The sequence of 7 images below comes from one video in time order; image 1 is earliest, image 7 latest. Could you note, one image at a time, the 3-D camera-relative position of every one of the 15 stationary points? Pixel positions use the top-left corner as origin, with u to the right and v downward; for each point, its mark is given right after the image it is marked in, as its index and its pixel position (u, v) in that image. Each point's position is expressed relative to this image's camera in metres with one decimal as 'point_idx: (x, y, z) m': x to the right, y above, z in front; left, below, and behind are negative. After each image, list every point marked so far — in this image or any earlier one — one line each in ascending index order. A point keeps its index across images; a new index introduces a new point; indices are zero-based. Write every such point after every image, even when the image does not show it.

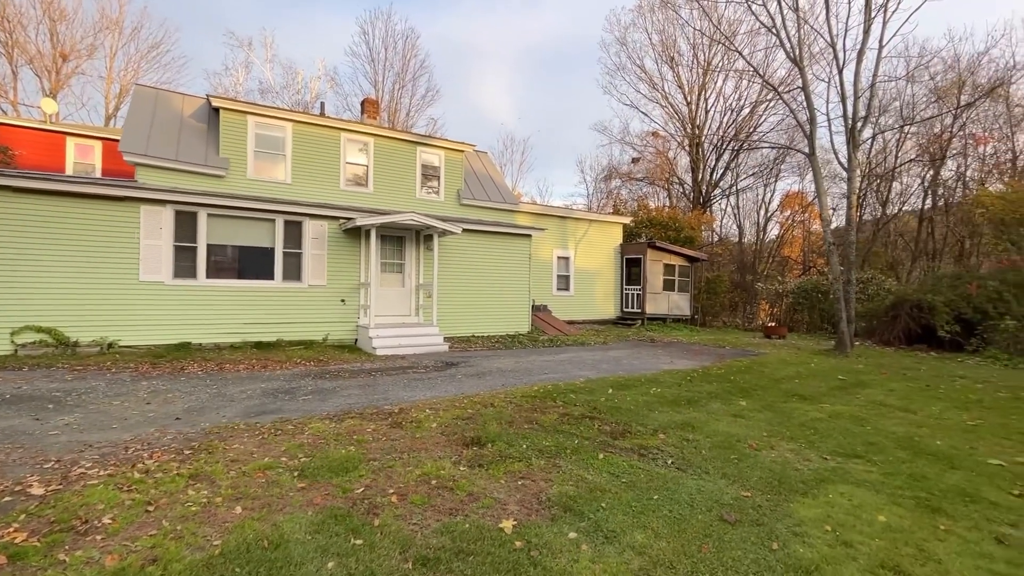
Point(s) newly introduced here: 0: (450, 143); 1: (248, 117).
0: (-2.0, +4.7, +15.5) m
1: (-7.0, +4.5, +12.7) m
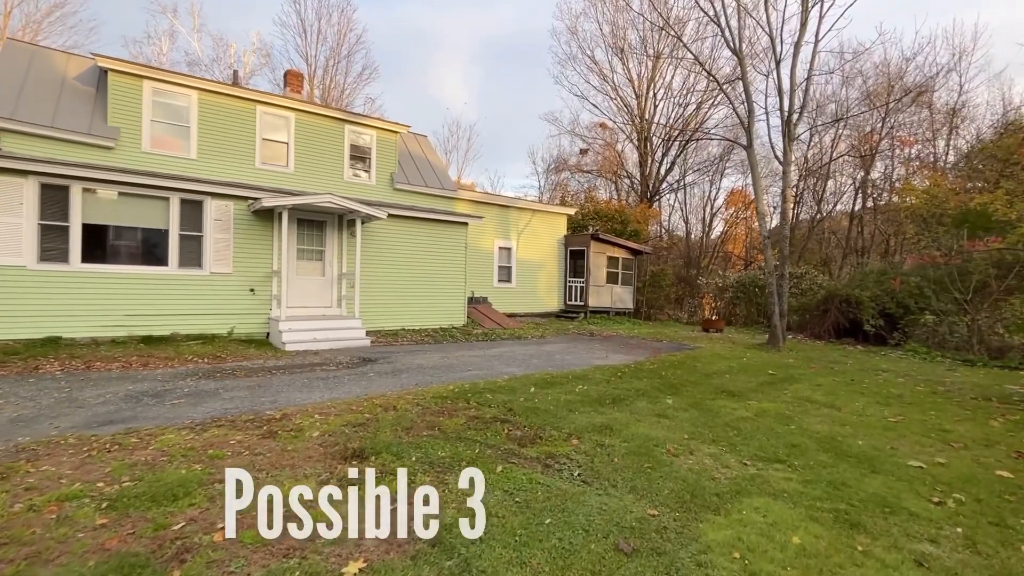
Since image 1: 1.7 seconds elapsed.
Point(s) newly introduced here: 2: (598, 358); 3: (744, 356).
0: (-3.9, +5.0, +14.5) m
1: (-8.6, +4.8, +11.2) m
2: (+1.9, -1.5, +10.6) m
3: (+5.5, -1.6, +11.3) m
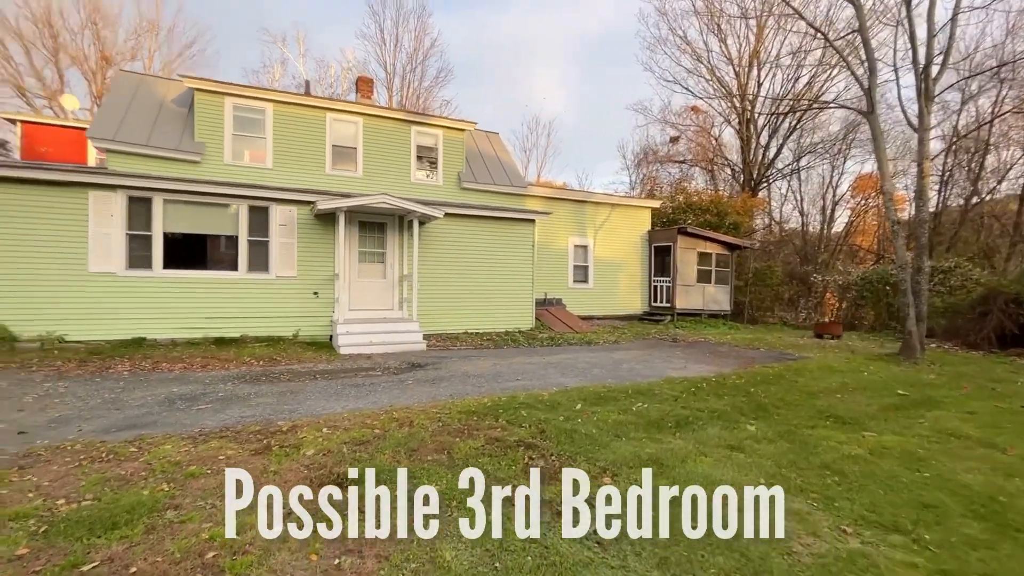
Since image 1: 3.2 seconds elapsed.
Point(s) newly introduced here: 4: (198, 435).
0: (-1.9, +4.9, +14.2) m
1: (-7.1, +4.7, +11.9) m
2: (+3.1, -1.5, +9.2) m
3: (+6.7, -1.6, +9.2) m
4: (-3.2, -1.5, +4.9) m
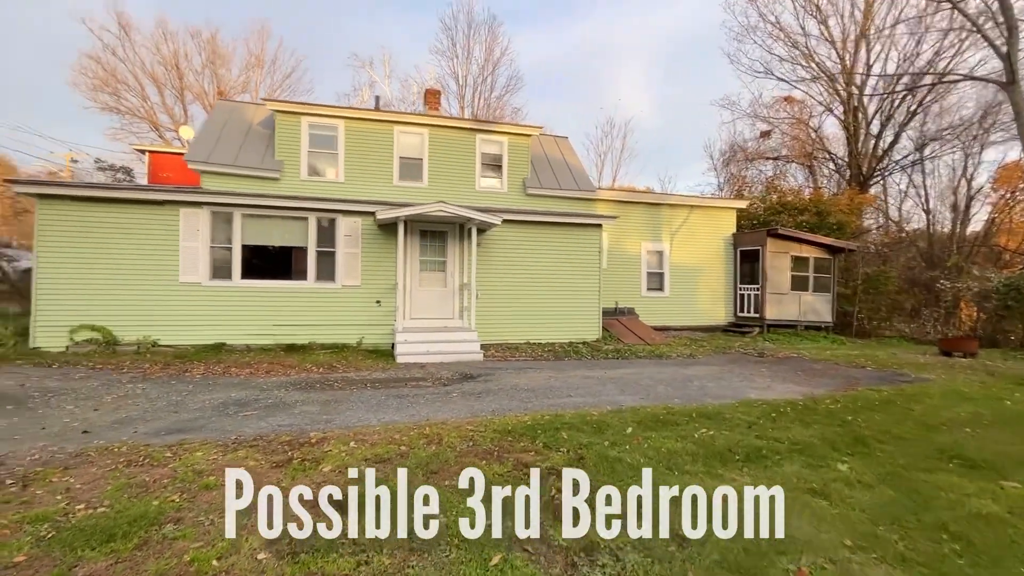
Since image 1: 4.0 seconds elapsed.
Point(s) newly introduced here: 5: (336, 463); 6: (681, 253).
0: (0.0, +4.7, +13.9) m
1: (-5.5, +4.5, +12.6) m
2: (+4.1, -1.7, +8.0) m
3: (+7.6, -1.7, +7.4) m
4: (-2.9, -1.6, +5.0) m
5: (-1.6, -1.6, +4.5) m
6: (+5.6, +1.1, +15.8) m
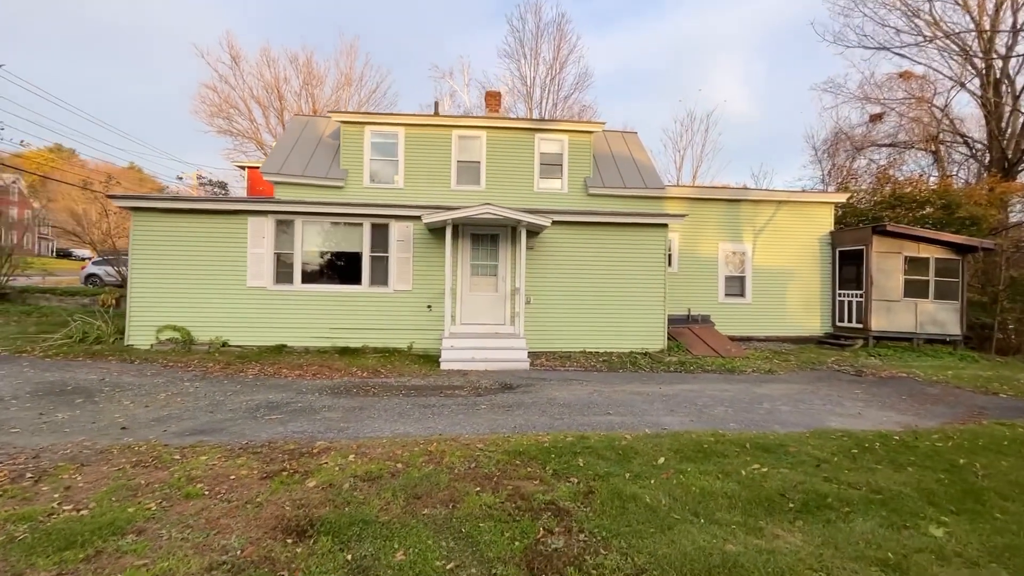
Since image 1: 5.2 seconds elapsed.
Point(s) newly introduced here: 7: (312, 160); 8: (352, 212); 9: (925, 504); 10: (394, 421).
0: (+1.7, +4.6, +13.3) m
1: (-4.0, +4.4, +13.0) m
2: (+4.6, -1.8, +6.7) m
3: (+8.0, -1.8, +5.5) m
4: (-2.8, -1.6, +4.9) m
5: (-1.7, -1.7, +4.2) m
6: (+7.5, +1.0, +14.1) m
7: (-5.5, +3.5, +13.2) m
8: (-3.6, +1.7, +10.7) m
9: (+3.5, -1.8, +4.1) m
10: (-1.5, -1.7, +6.0) m
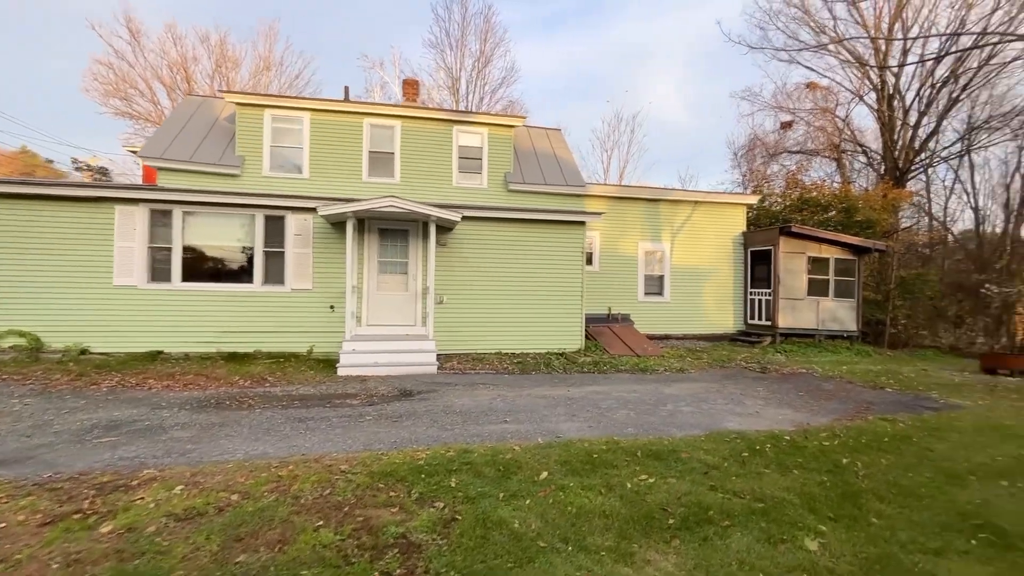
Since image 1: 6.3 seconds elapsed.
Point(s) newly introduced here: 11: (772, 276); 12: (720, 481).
0: (-0.5, +4.6, +12.8) m
1: (-6.1, +4.4, +11.9) m
2: (+3.1, -1.7, +6.7) m
3: (+6.7, -1.8, +5.8) m
4: (-4.0, -1.6, +4.0) m
5: (-2.8, -1.7, +3.4) m
6: (+5.1, +1.0, +14.3) m
7: (-7.7, +3.6, +11.9) m
8: (-5.4, +1.7, +9.6) m
9: (+2.4, -1.8, +3.9) m
10: (-2.8, -1.6, +5.2) m
11: (+7.5, +0.4, +13.9) m
12: (+1.9, -1.8, +4.4) m
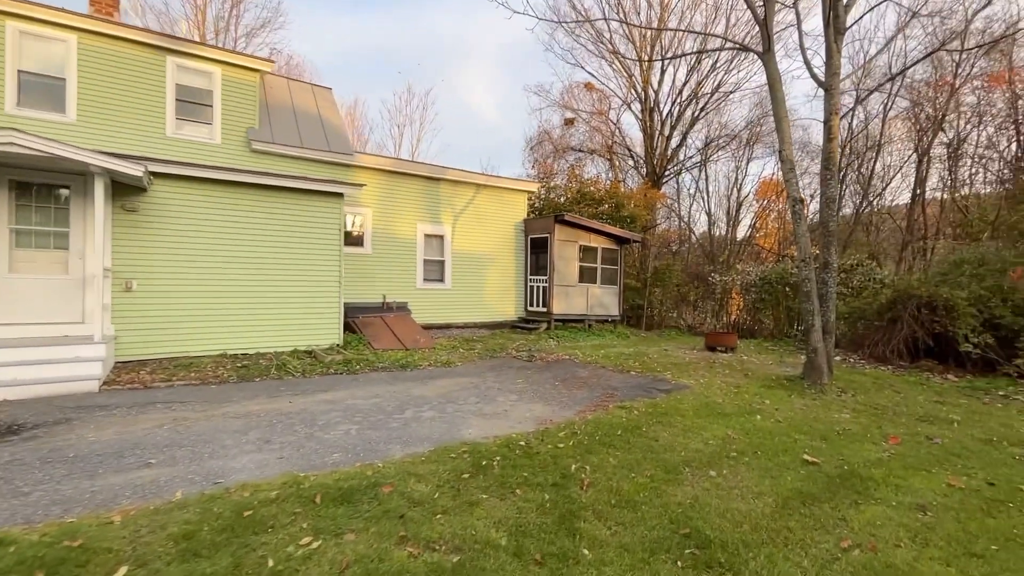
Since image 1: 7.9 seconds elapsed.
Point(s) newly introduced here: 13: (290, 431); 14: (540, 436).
0: (-5.9, +4.9, +10.1) m
1: (-10.8, +4.7, +7.1) m
2: (-0.3, -1.5, +5.9) m
3: (+3.3, -1.6, +6.4) m
4: (-6.0, -1.5, +0.8) m
5: (-4.6, -1.6, +0.7) m
6: (-1.3, +1.4, +13.7) m
7: (-12.3, +3.9, +6.6) m
8: (-9.4, +2.0, +5.4) m
9: (0.0, -1.7, +3.0) m
10: (-5.3, -1.5, +2.3) m
11: (+1.1, +0.7, +14.1) m
12: (-0.6, -1.6, +3.3) m
13: (-2.3, -1.5, +5.0) m
14: (+0.3, -1.5, +5.0) m
